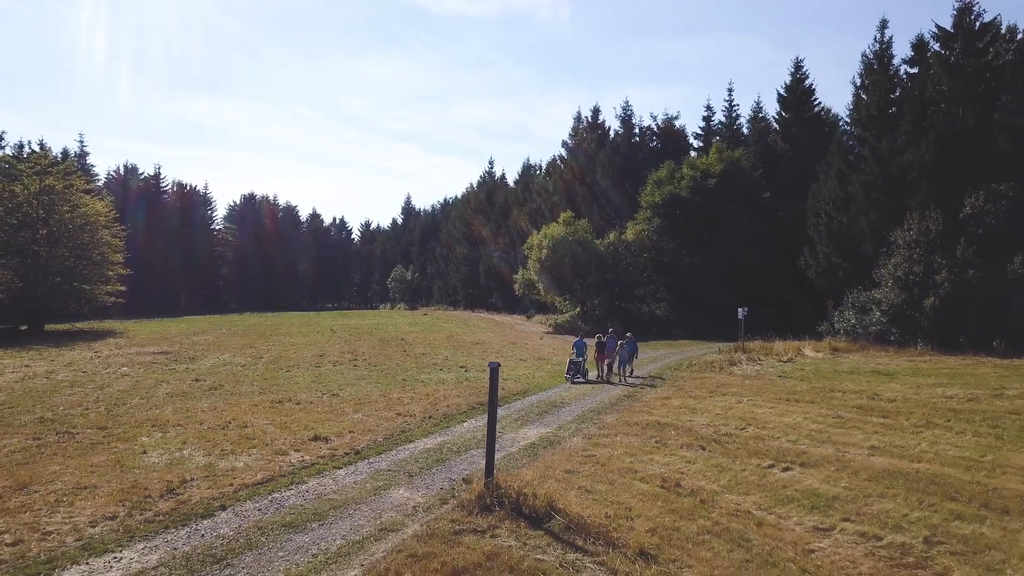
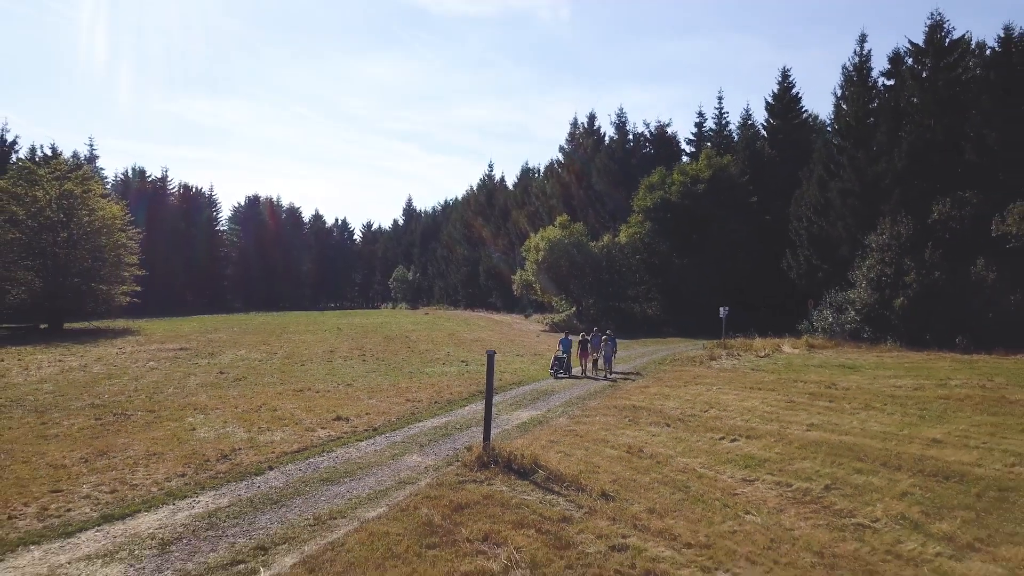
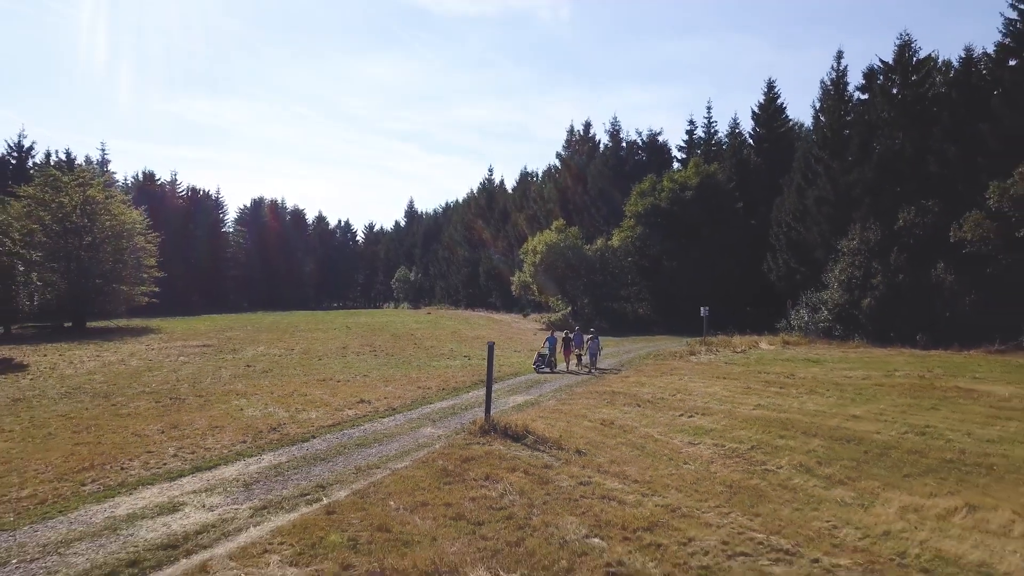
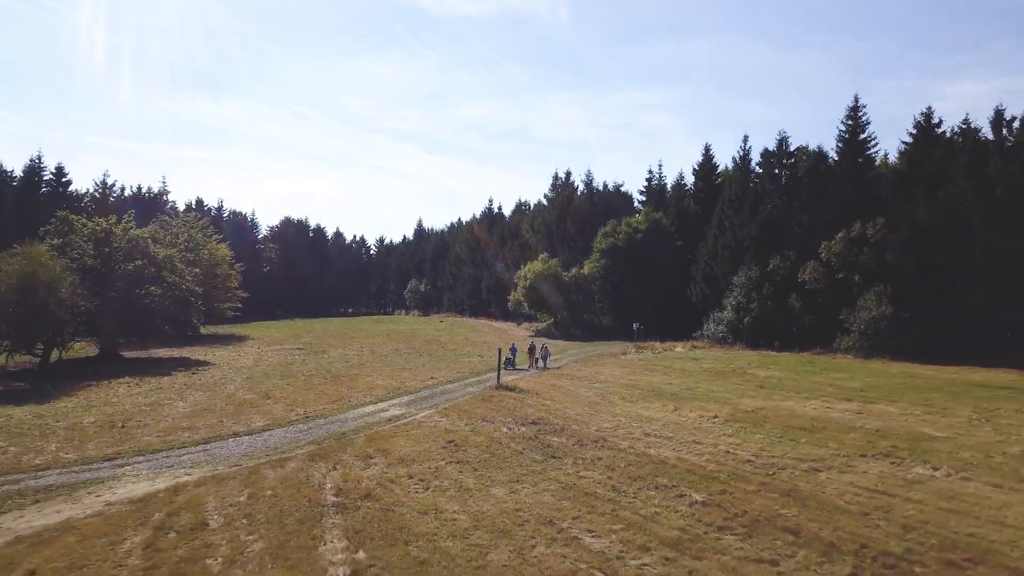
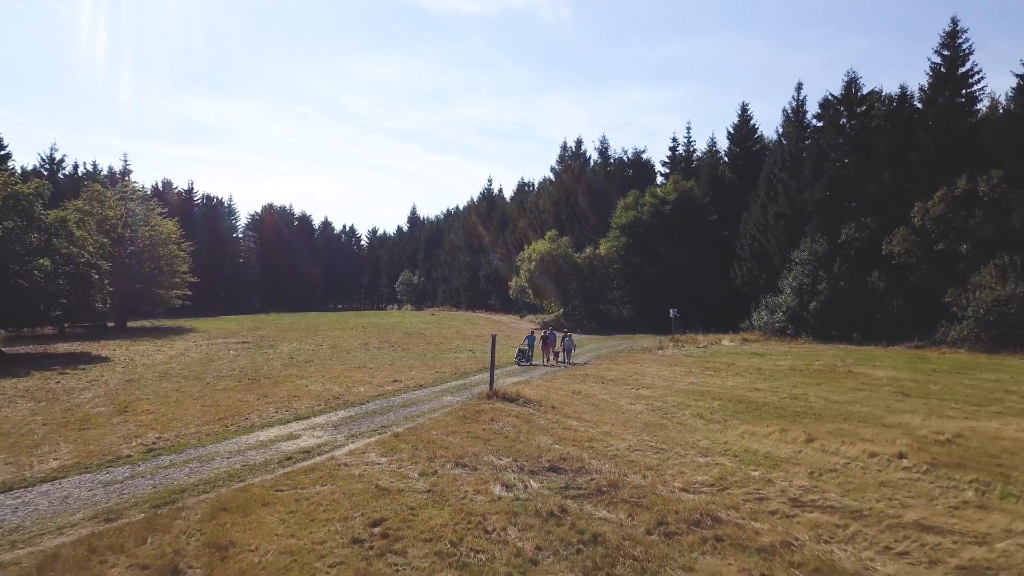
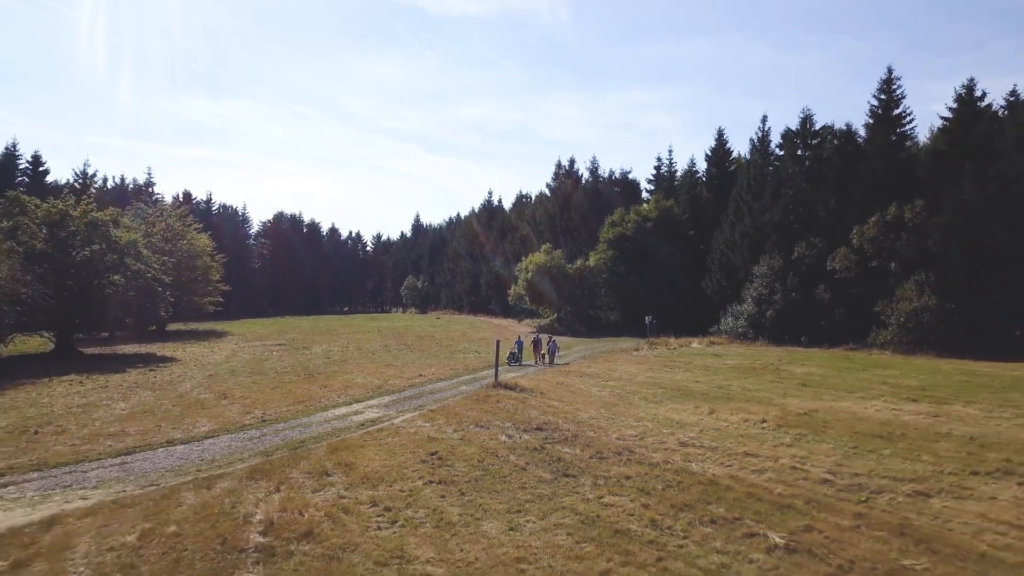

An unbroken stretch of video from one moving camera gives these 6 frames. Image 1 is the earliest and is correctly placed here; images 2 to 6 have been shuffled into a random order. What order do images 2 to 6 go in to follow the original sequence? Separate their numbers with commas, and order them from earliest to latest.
2, 3, 5, 6, 4
